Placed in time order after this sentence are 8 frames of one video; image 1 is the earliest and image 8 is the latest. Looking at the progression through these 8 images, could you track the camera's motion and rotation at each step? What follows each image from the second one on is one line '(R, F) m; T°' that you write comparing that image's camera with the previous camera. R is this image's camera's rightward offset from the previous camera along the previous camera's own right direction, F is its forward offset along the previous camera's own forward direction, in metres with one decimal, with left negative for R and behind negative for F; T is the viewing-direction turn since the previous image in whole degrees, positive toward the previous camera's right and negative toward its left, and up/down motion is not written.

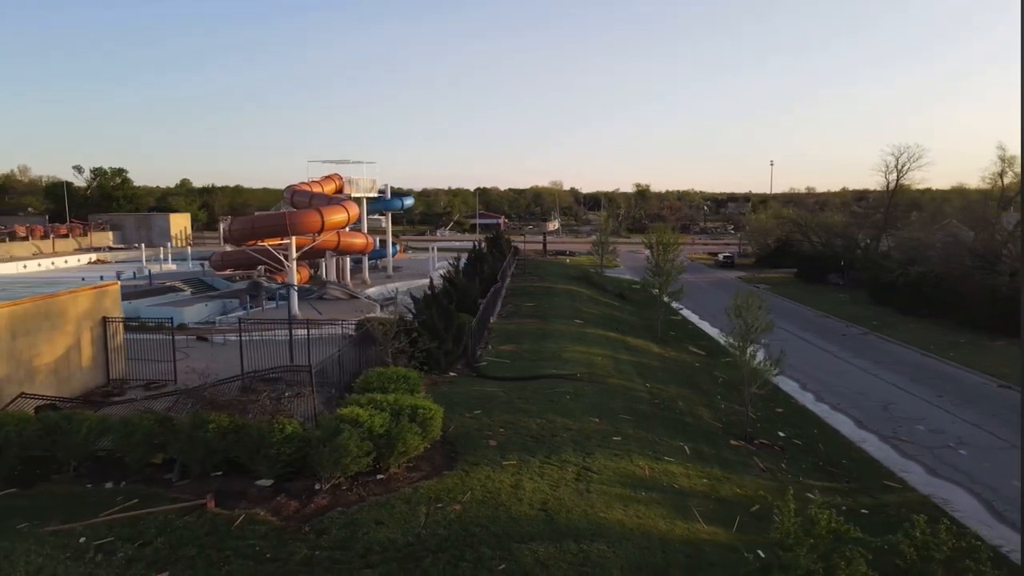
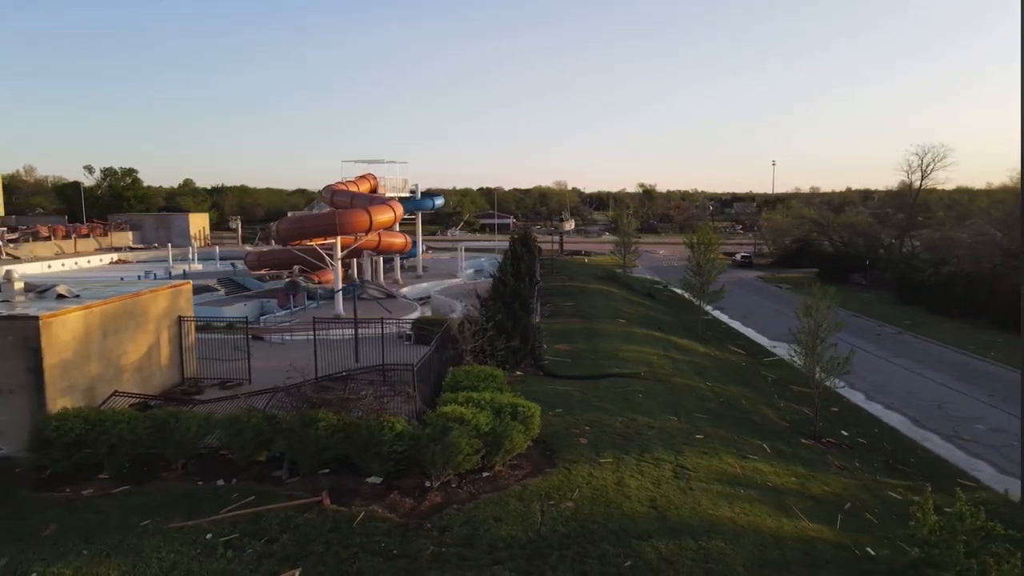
(-1.2, -0.1) m; 0°
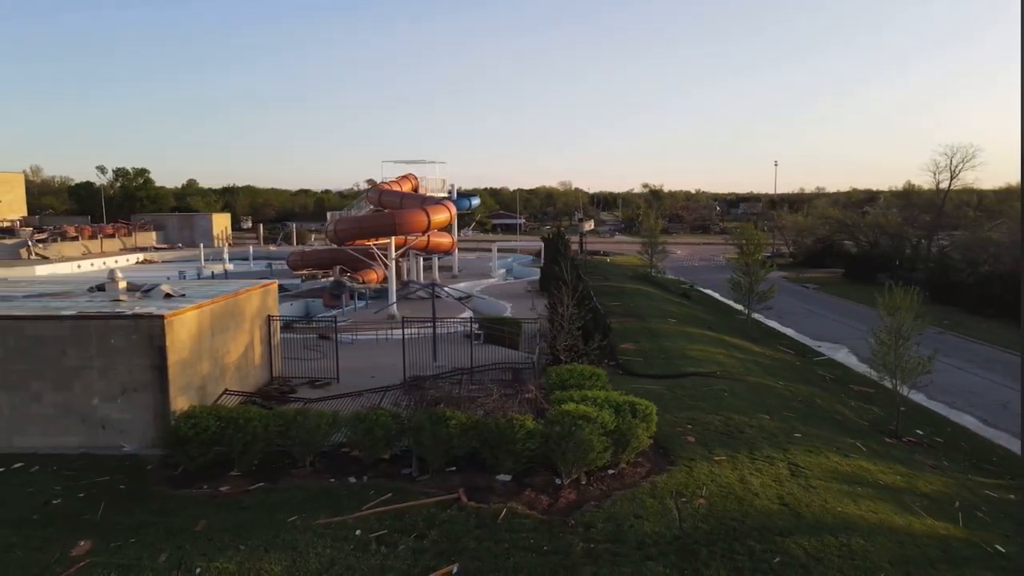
(-1.4, -0.1) m; 0°
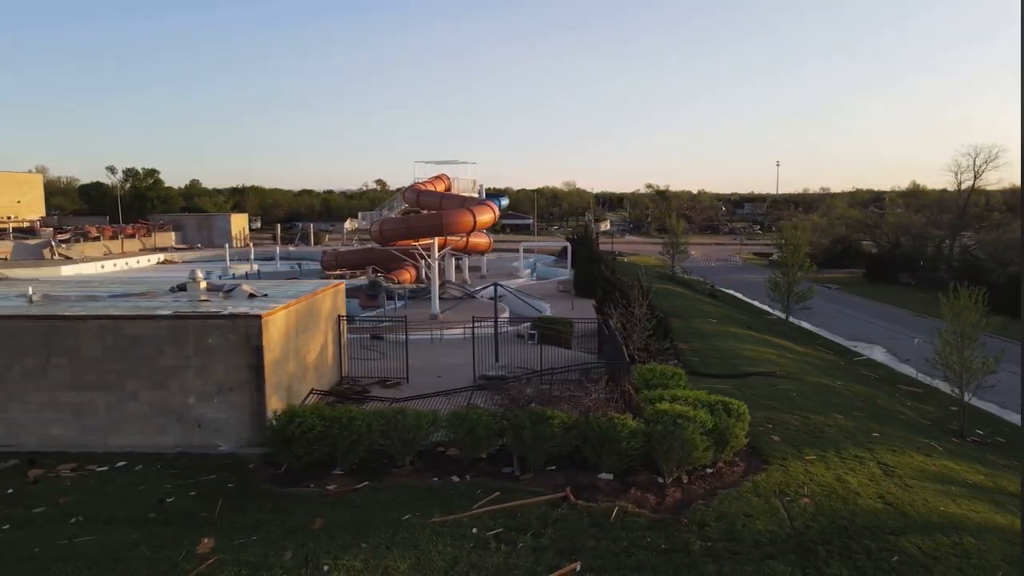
(-1.1, -0.1) m; 0°
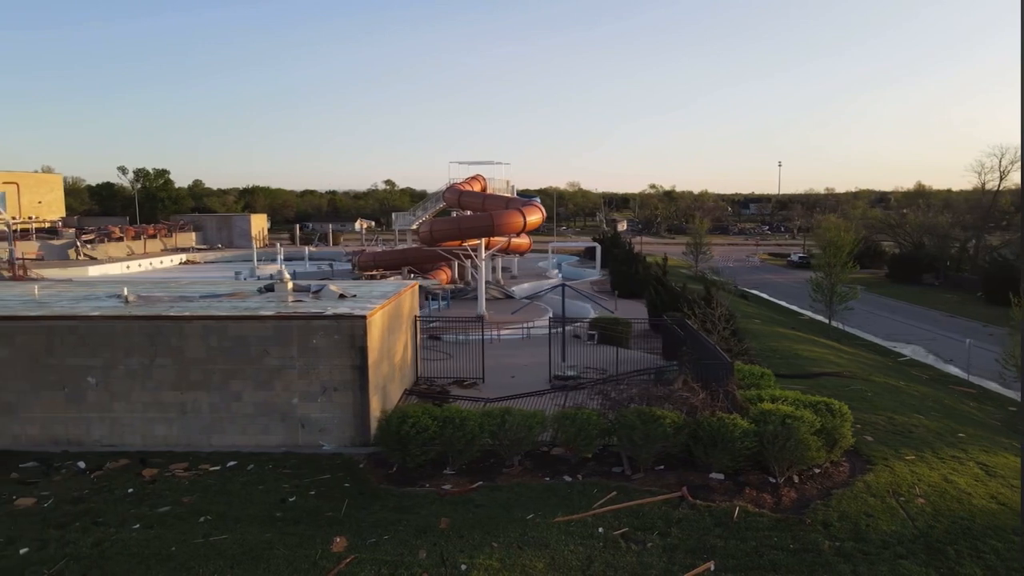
(-1.3, -0.1) m; 0°
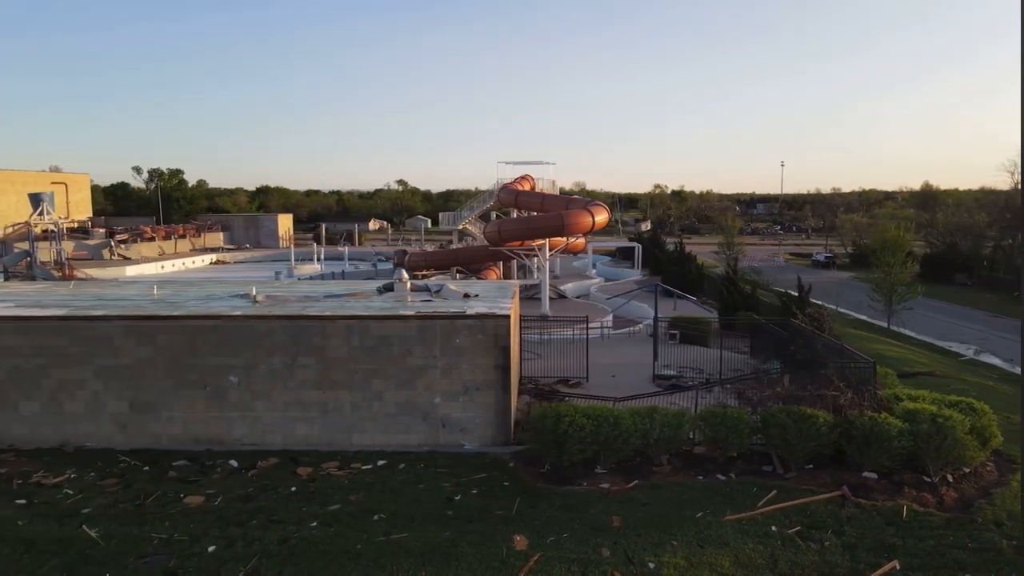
(-1.7, 0.0) m; 0°
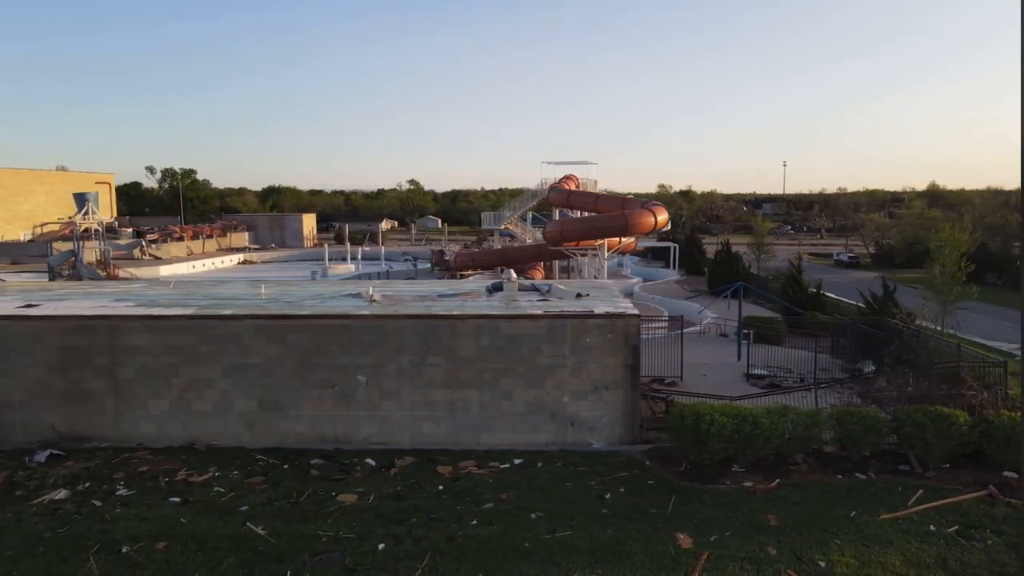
(-1.6, 0.0) m; 0°
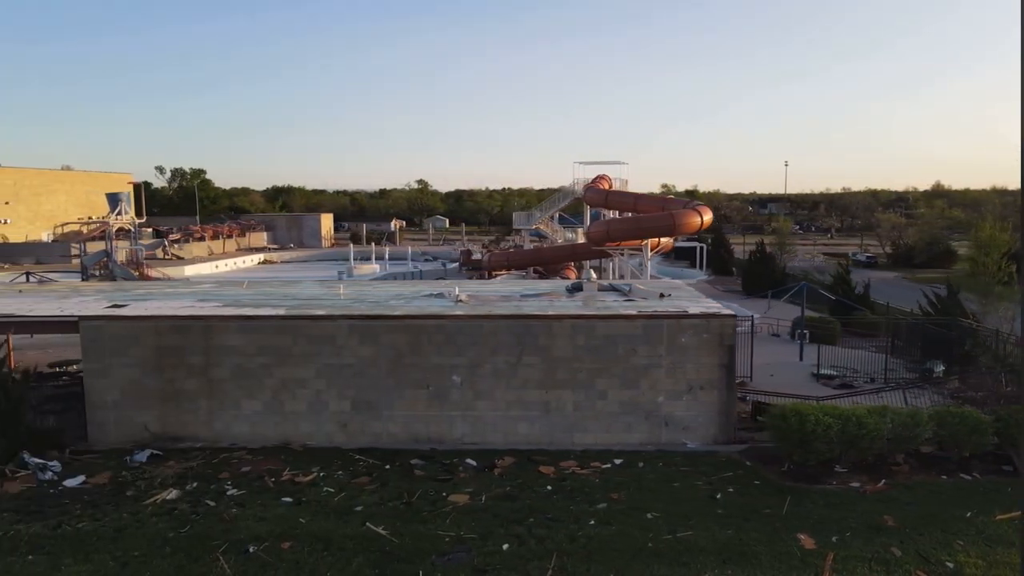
(-1.2, 0.0) m; 0°
